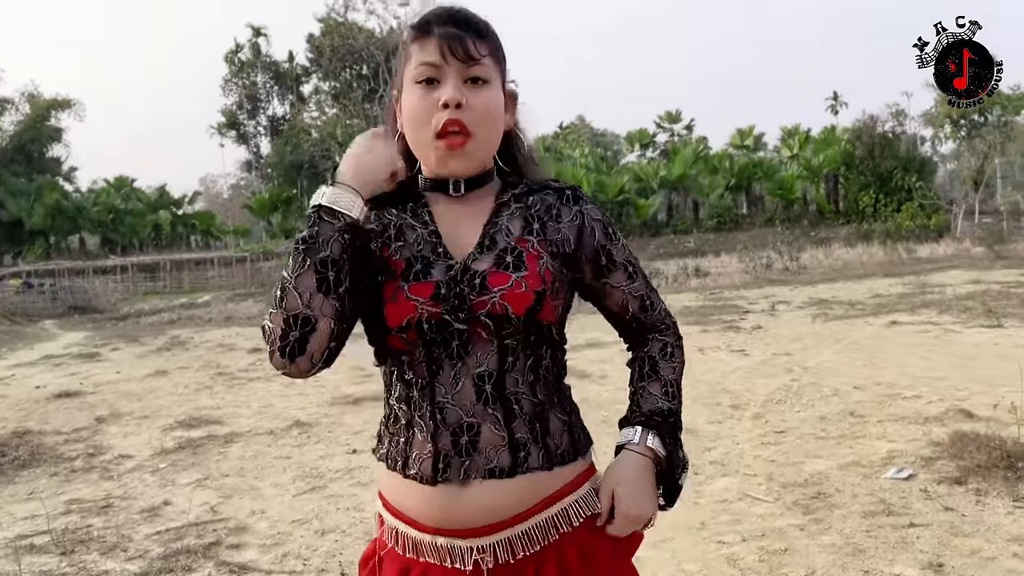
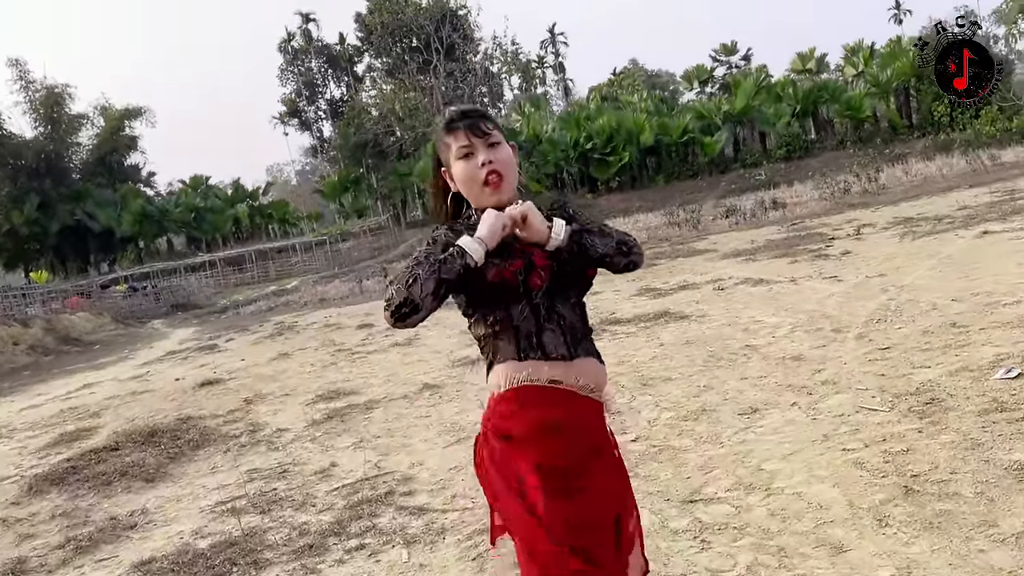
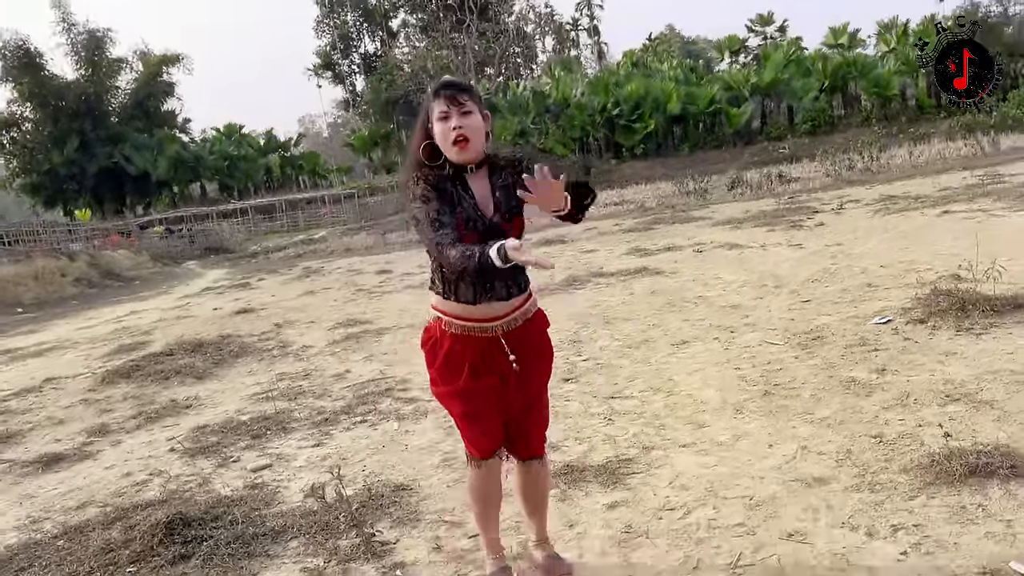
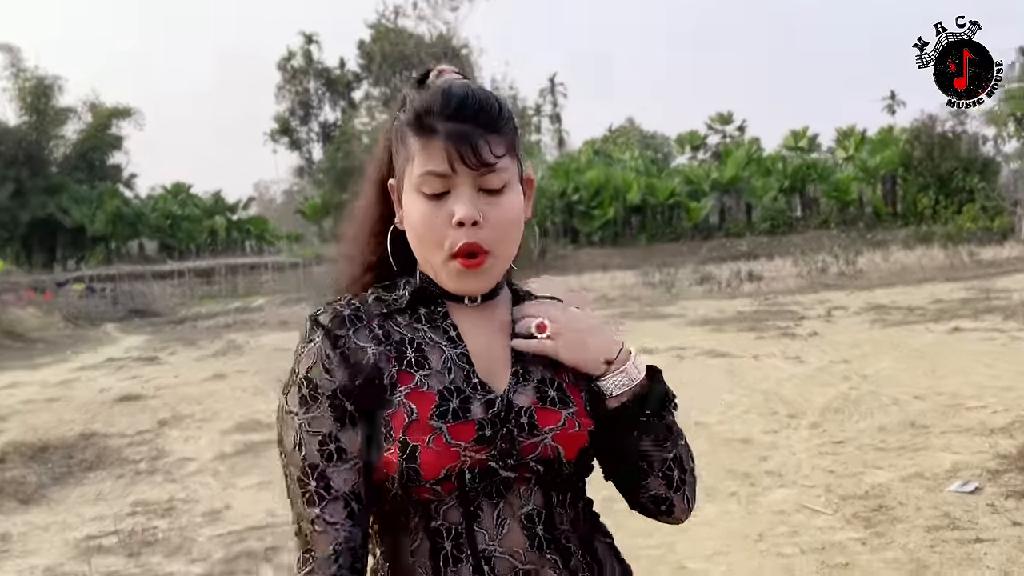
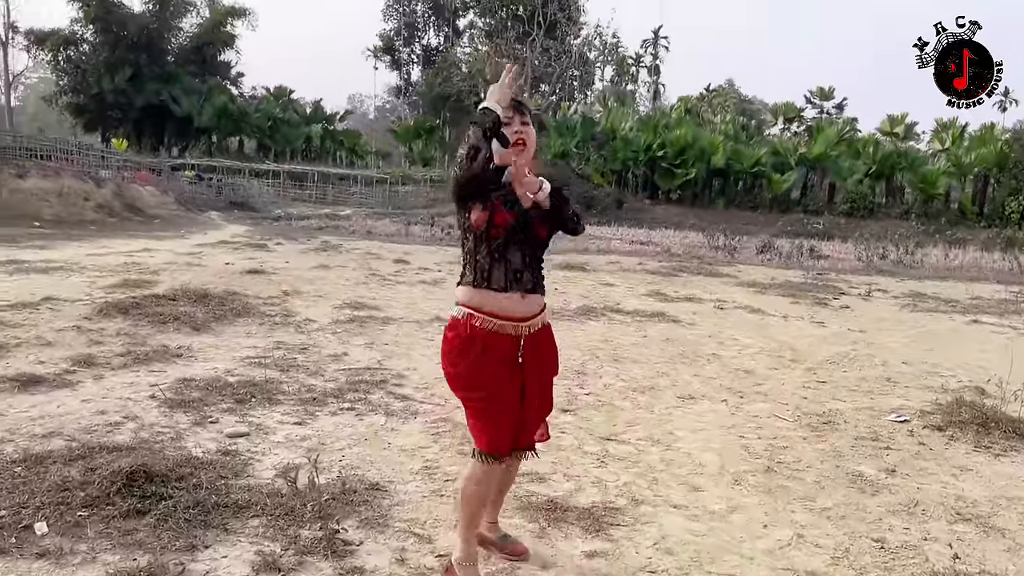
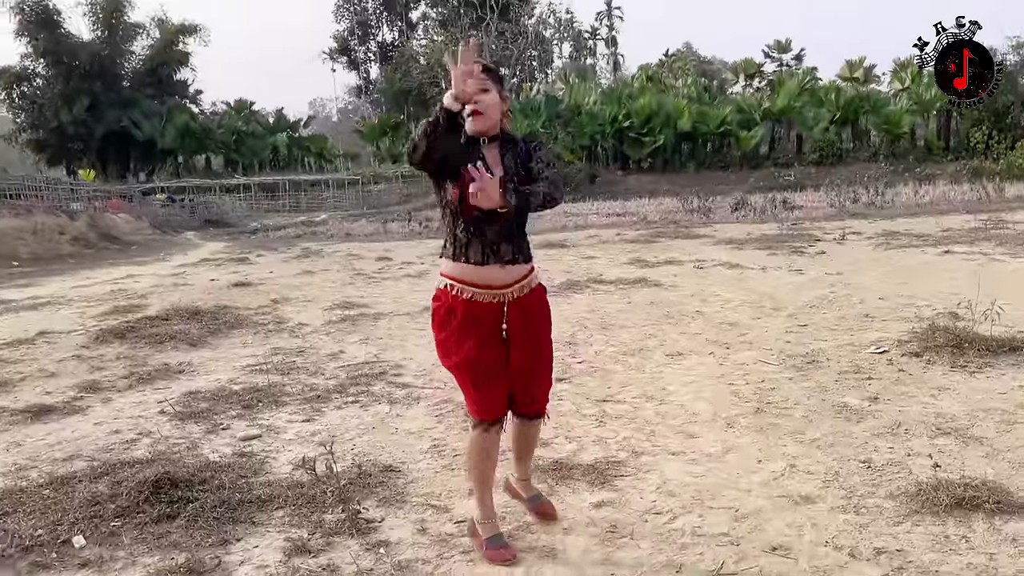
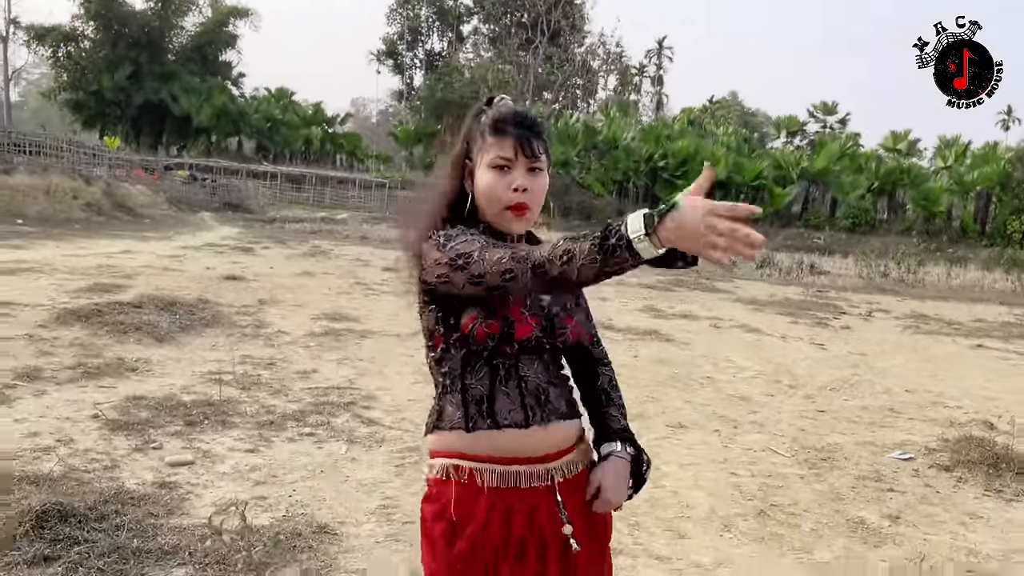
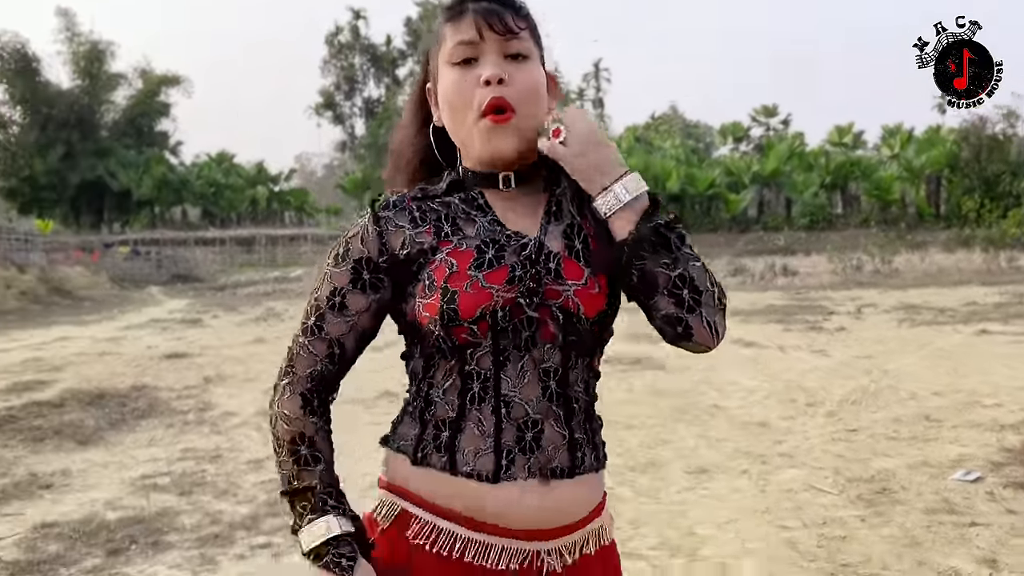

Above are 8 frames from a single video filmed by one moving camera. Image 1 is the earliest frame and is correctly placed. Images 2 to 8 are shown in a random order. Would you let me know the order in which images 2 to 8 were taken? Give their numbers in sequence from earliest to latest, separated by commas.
4, 8, 7, 3, 6, 5, 2
